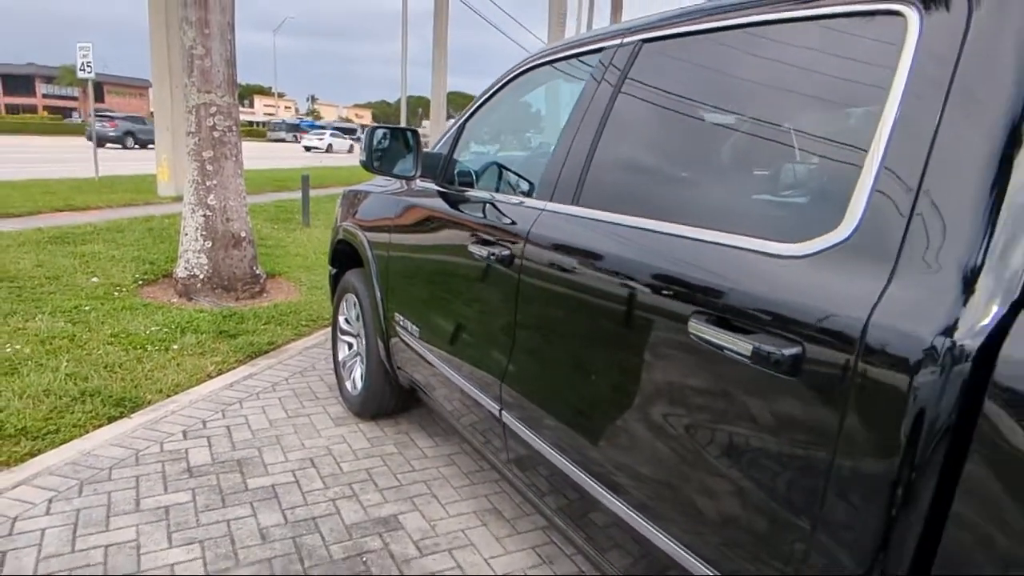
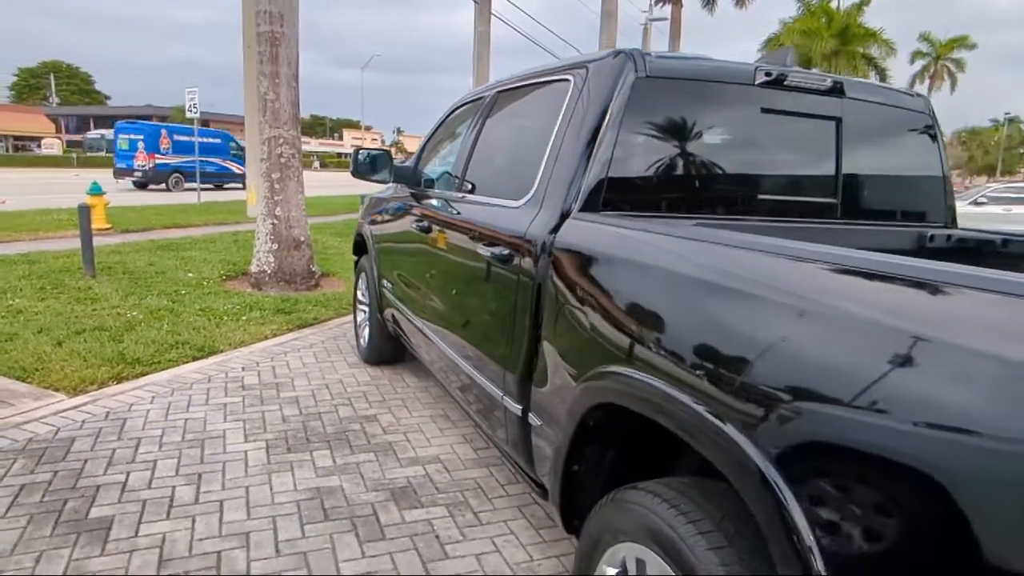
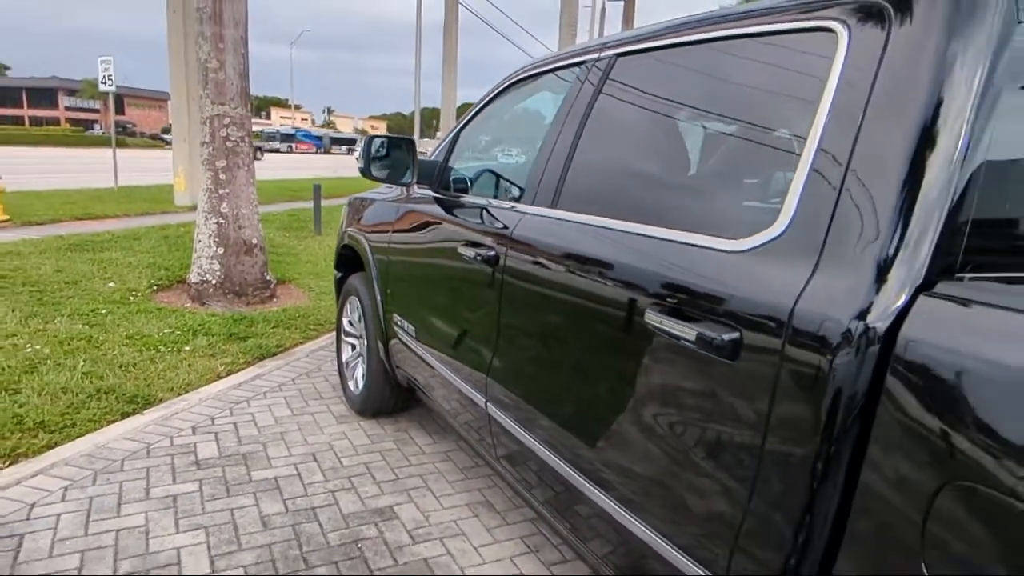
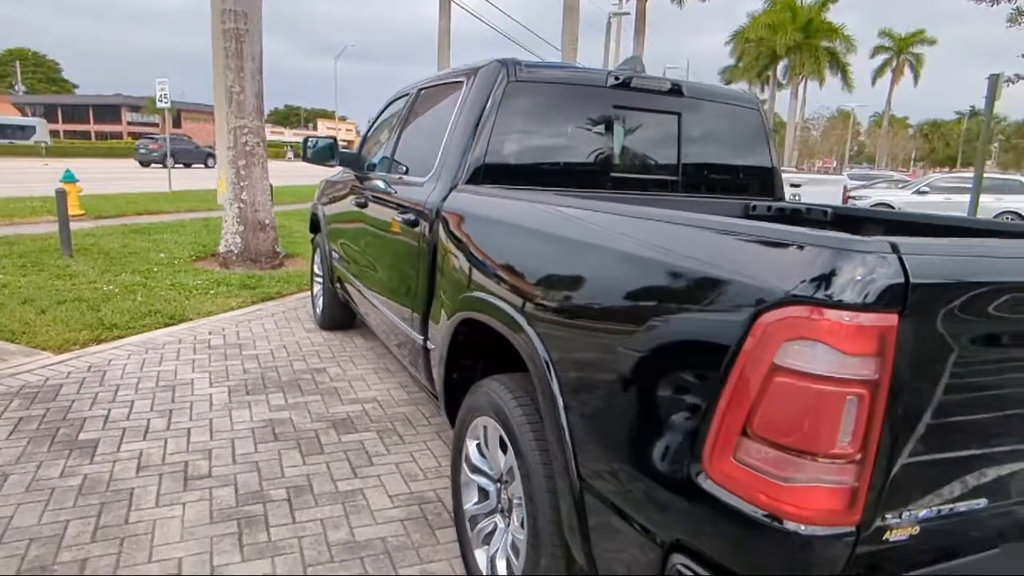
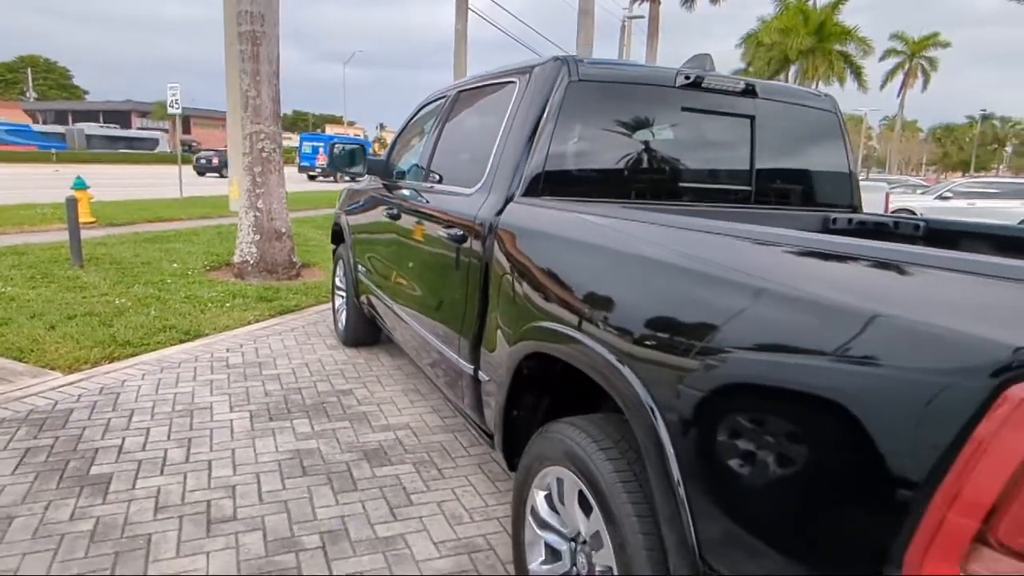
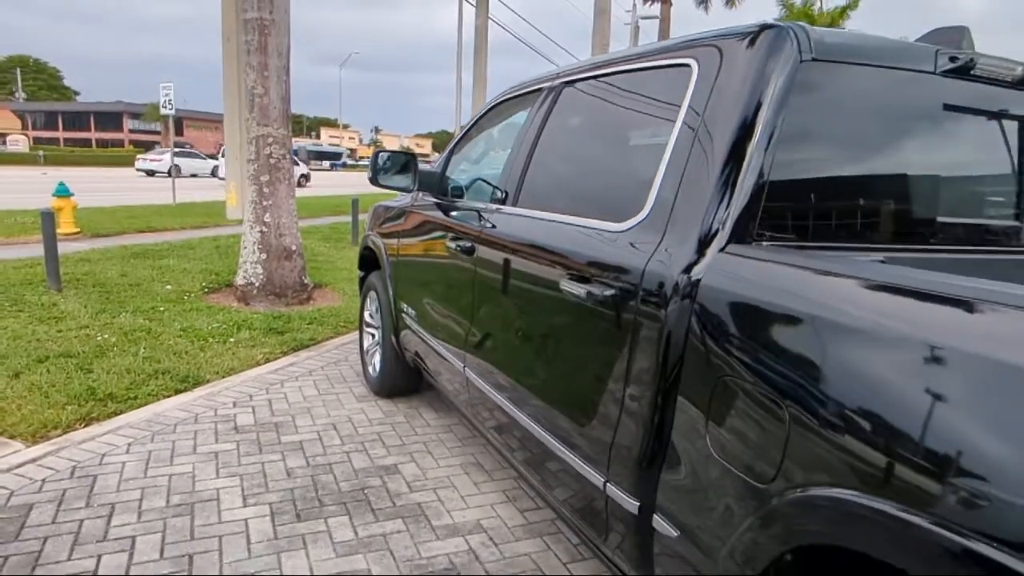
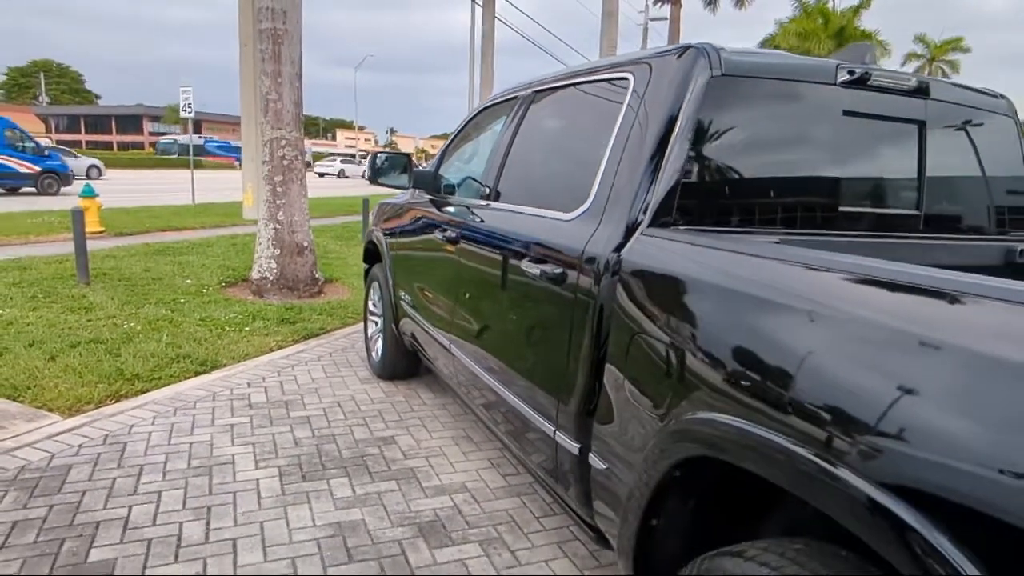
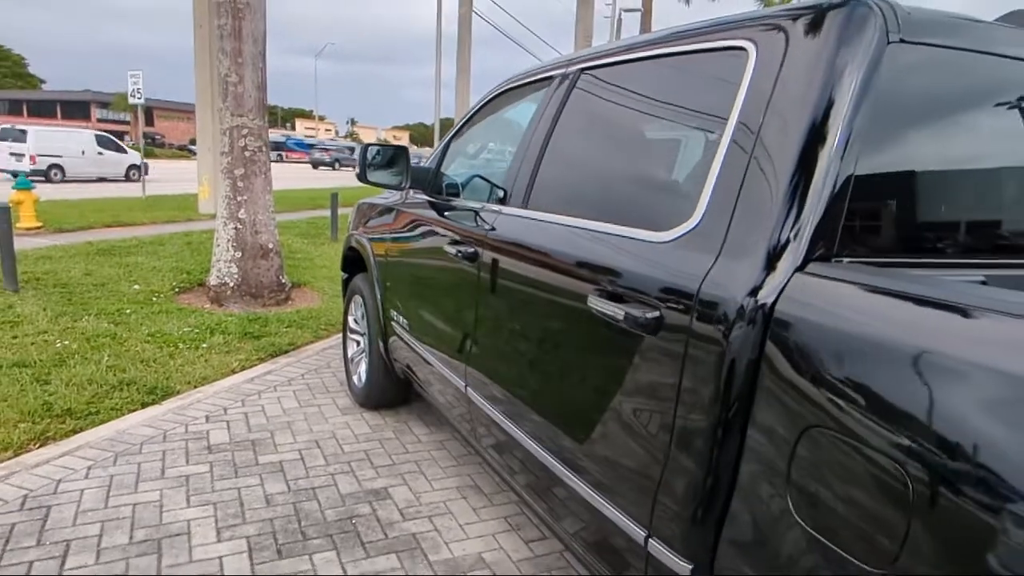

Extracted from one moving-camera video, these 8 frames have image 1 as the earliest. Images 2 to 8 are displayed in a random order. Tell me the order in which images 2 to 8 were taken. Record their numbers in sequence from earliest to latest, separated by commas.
3, 8, 6, 7, 2, 5, 4
